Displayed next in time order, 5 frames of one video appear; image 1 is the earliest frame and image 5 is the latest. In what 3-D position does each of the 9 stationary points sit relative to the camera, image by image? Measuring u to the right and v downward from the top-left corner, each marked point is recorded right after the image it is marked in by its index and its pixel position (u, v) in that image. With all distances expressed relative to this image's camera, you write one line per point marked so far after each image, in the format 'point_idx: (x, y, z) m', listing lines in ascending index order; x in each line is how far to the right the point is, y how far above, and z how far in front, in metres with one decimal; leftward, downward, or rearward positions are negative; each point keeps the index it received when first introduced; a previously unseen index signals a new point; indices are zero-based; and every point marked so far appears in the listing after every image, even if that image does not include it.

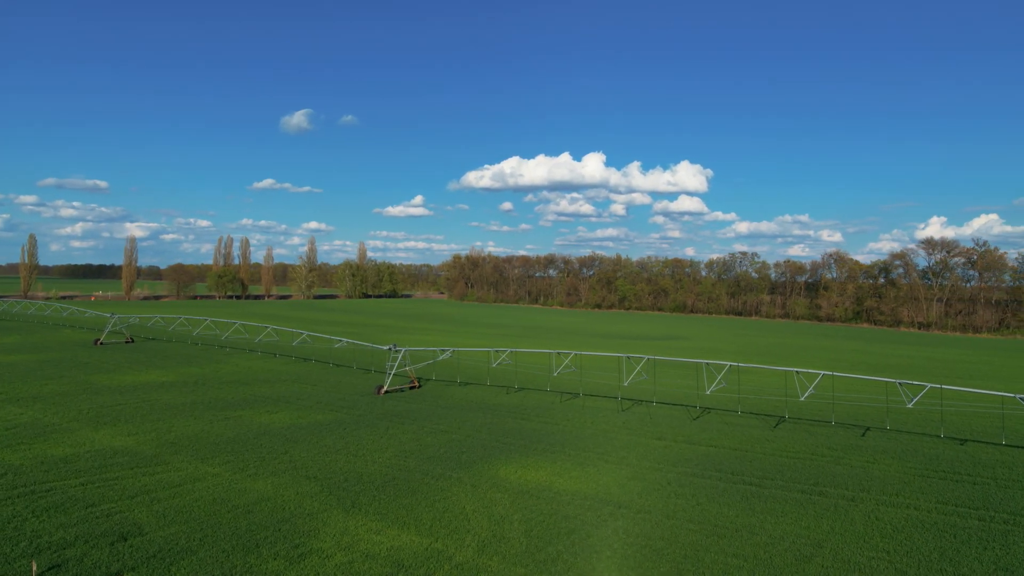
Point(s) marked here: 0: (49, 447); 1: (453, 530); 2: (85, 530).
0: (-13.7, -4.7, +17.4) m
1: (-1.1, -5.0, +12.1) m
2: (-8.3, -4.7, +11.4) m
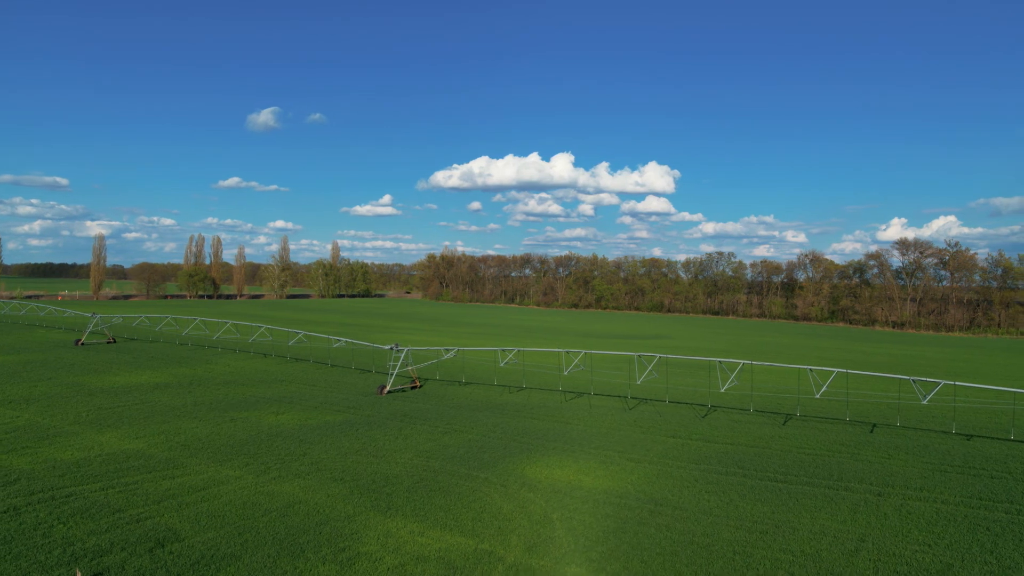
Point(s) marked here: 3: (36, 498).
0: (-13.0, -4.7, +16.8) m
1: (-0.3, -5.0, +12.0) m
2: (-7.4, -4.7, +11.0) m
3: (-10.4, -4.6, +12.8) m
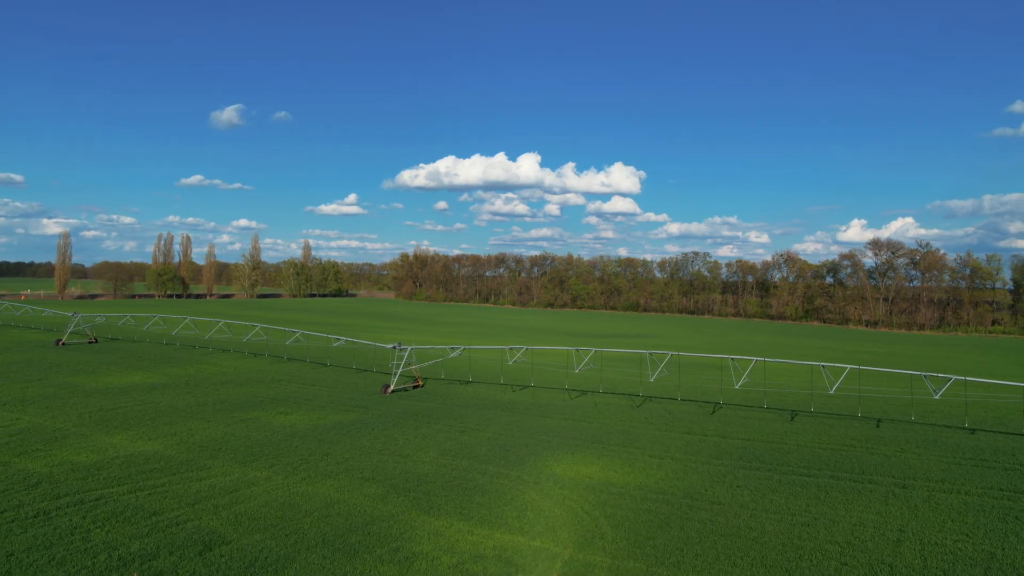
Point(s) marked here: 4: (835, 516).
0: (-12.3, -4.6, +16.3) m
1: (+0.7, -4.9, +11.9) m
2: (-6.4, -4.6, +10.7) m
3: (-9.5, -4.6, +12.4) m
4: (+7.1, -5.0, +12.8) m
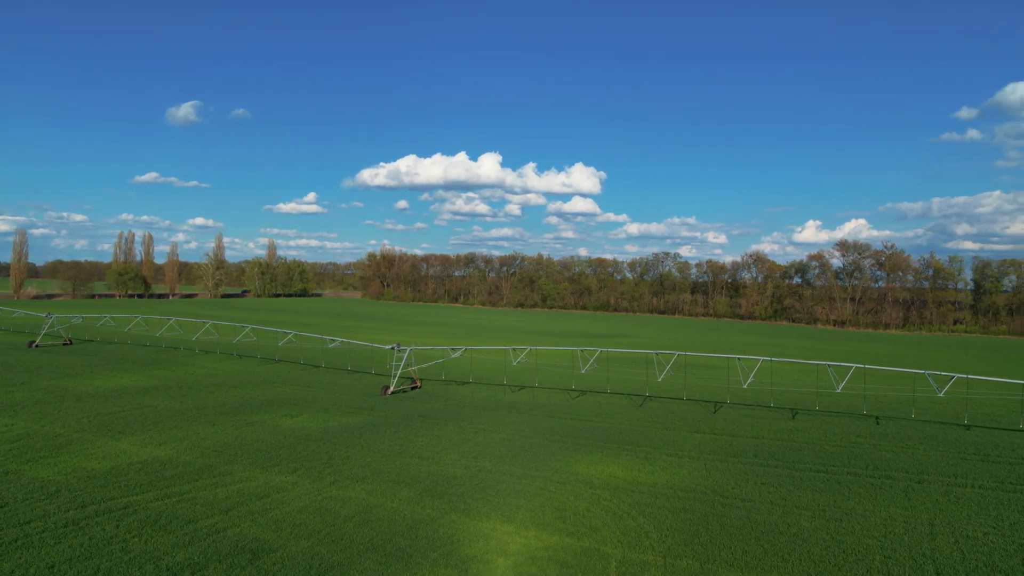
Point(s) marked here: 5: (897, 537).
0: (-11.6, -4.6, +15.7) m
1: (+1.6, -4.9, +12.0) m
2: (-5.4, -4.6, +10.5) m
3: (-8.6, -4.6, +12.0) m
4: (+7.9, -5.0, +13.2) m
5: (+7.7, -5.0, +11.6) m
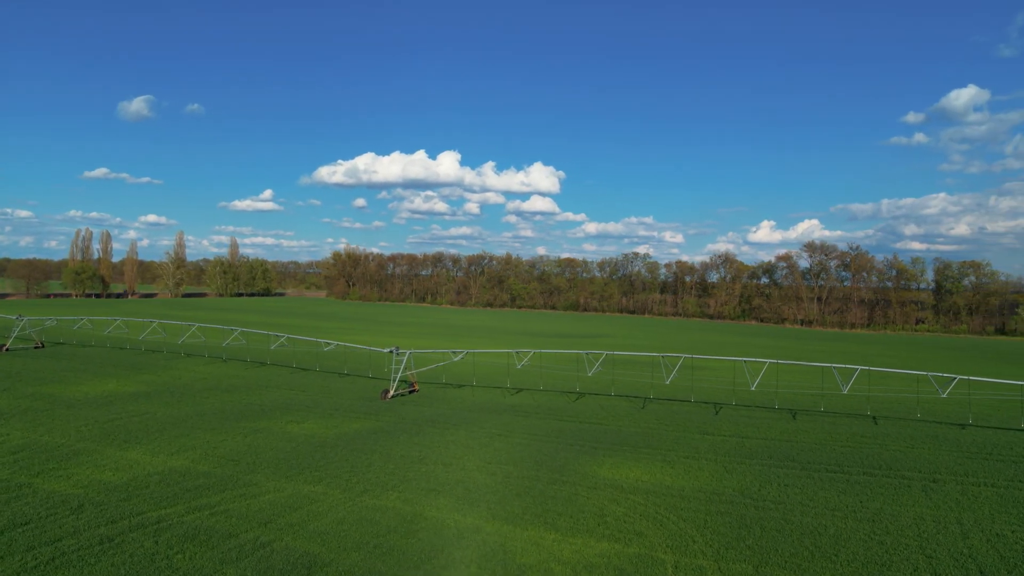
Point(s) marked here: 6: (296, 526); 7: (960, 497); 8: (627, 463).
0: (-10.8, -4.7, +15.1) m
1: (+2.5, -5.1, +12.1) m
2: (-4.4, -4.8, +10.2) m
3: (-7.6, -4.7, +11.6) m
4: (+8.8, -5.2, +13.6) m
5: (+8.6, -5.1, +12.0) m
6: (-4.5, -4.9, +11.9) m
7: (+11.0, -5.2, +14.4) m
8: (+3.5, -5.3, +17.6) m
